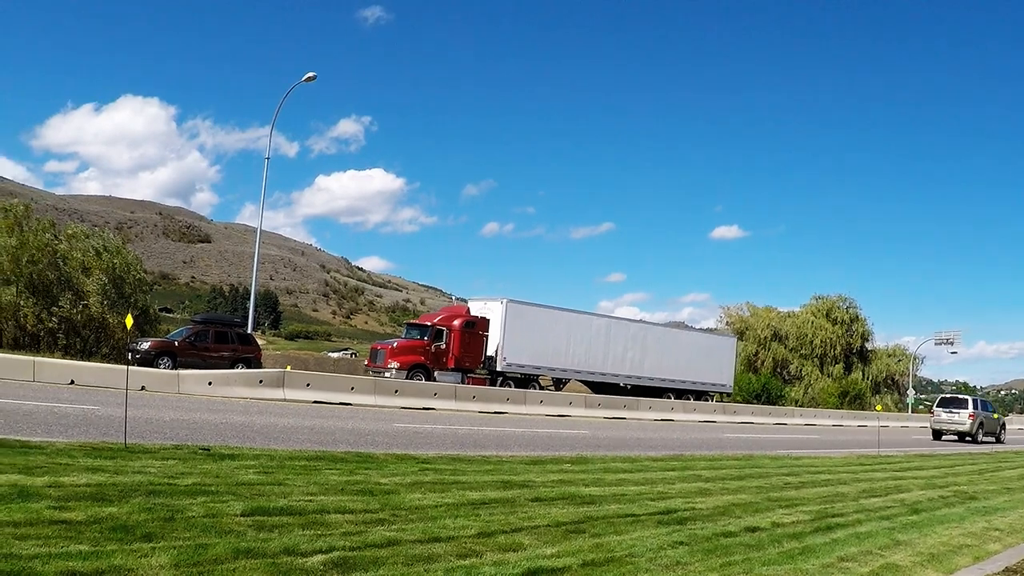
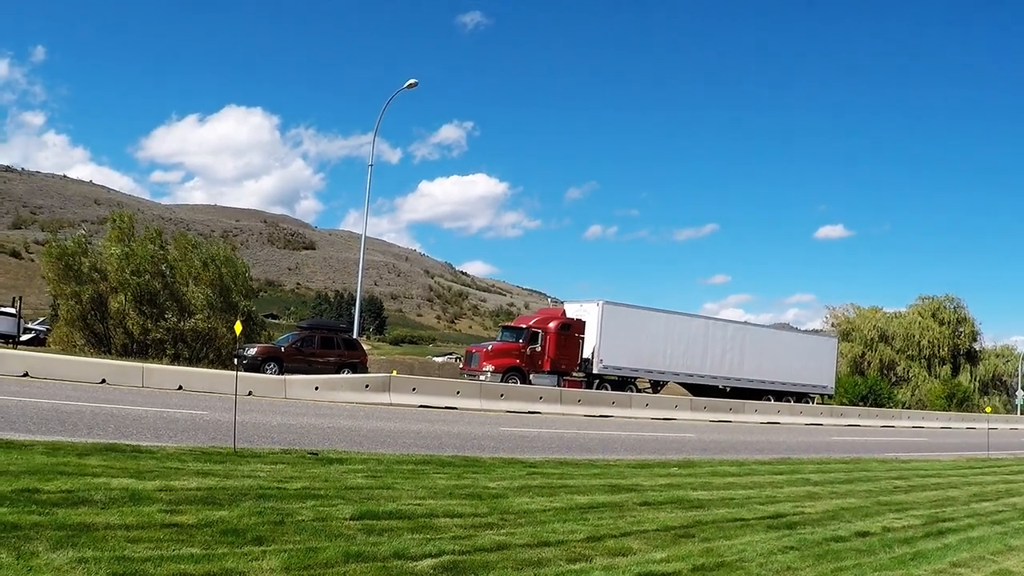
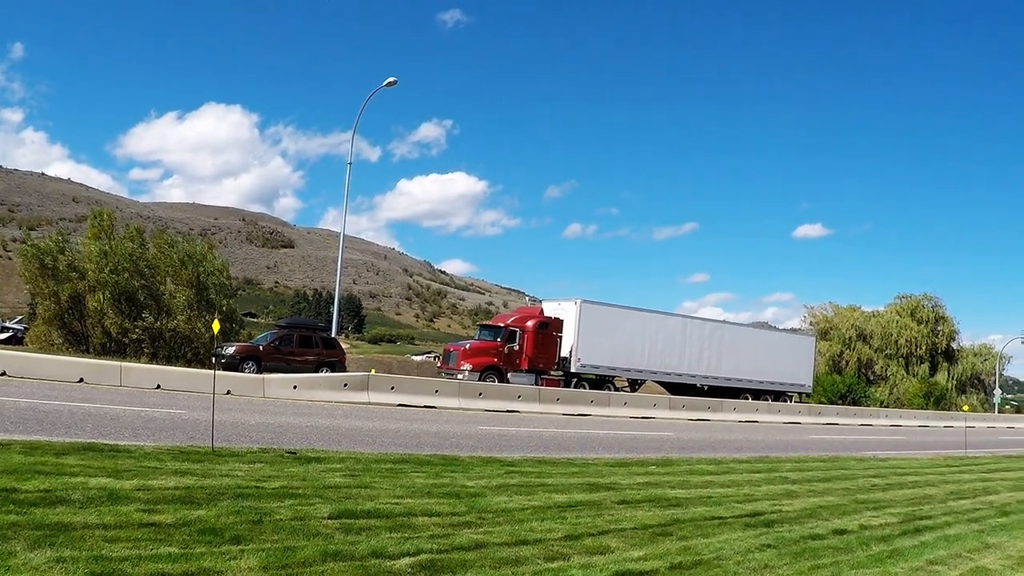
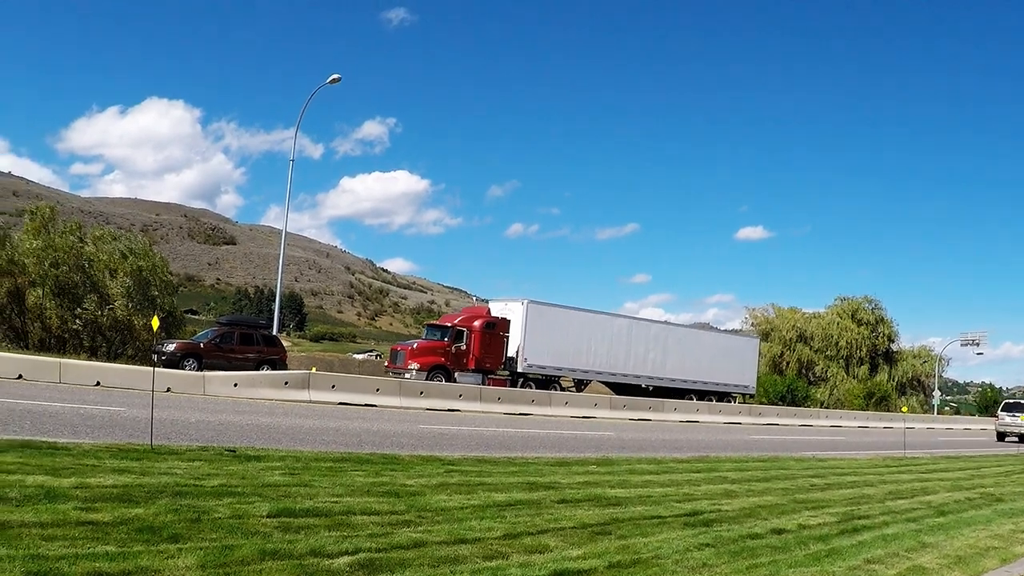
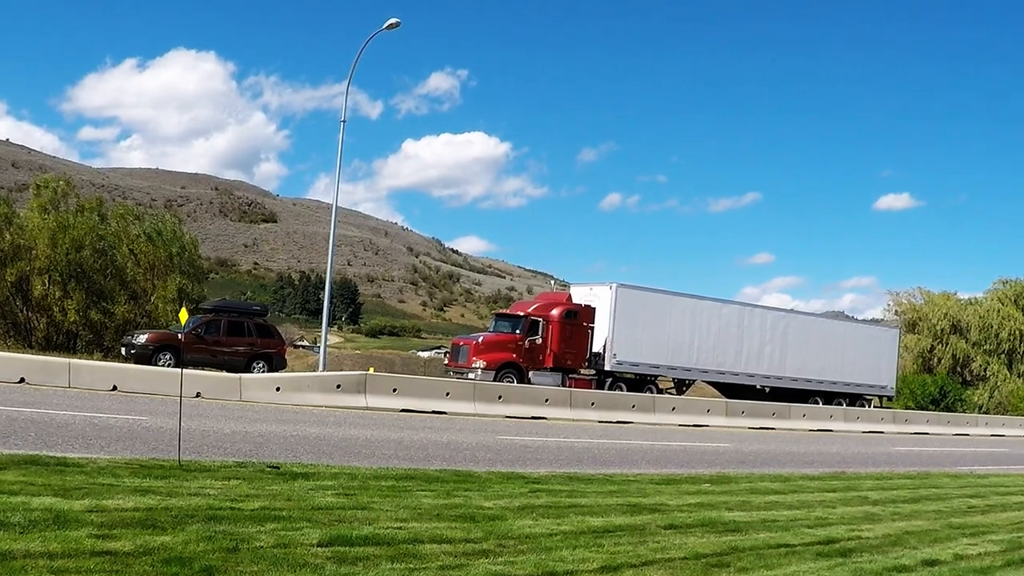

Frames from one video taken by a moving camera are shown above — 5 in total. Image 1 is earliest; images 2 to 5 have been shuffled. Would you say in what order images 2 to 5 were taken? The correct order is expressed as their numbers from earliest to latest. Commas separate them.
4, 2, 3, 5
